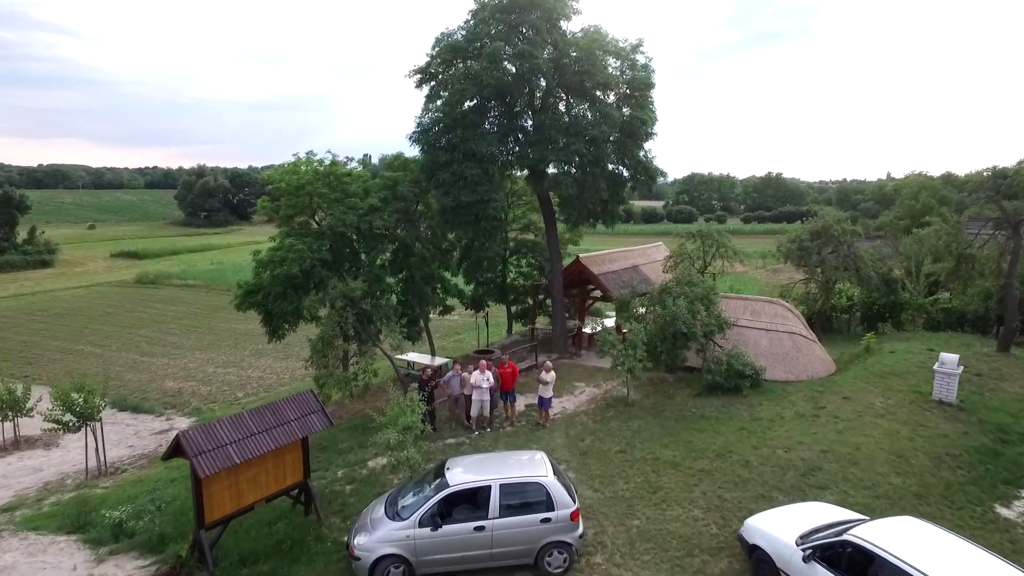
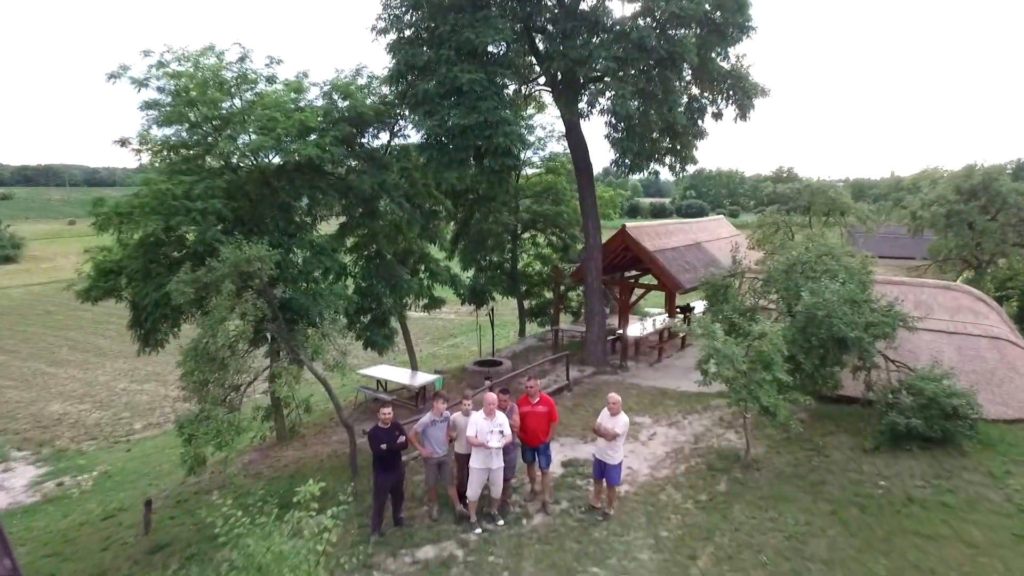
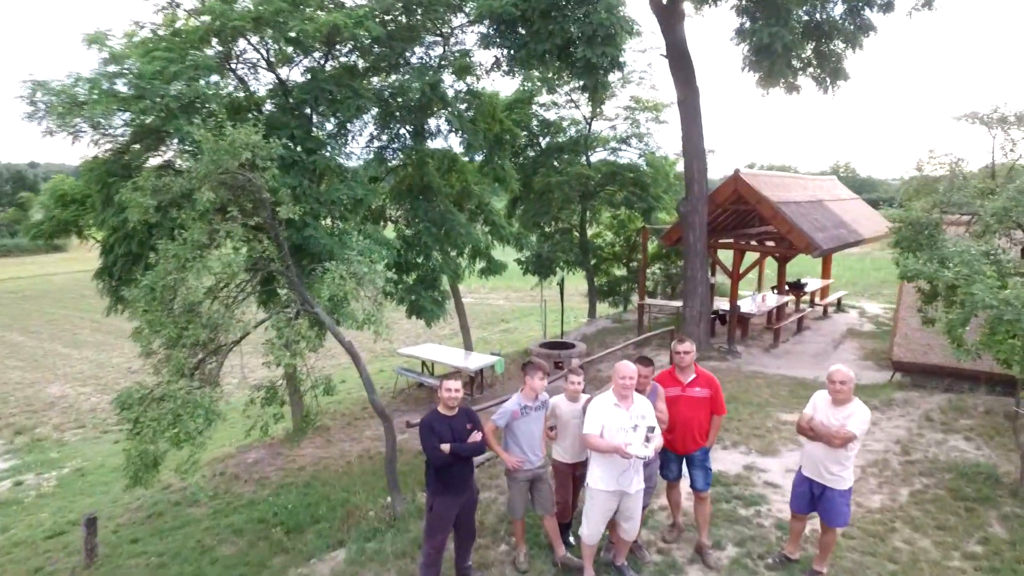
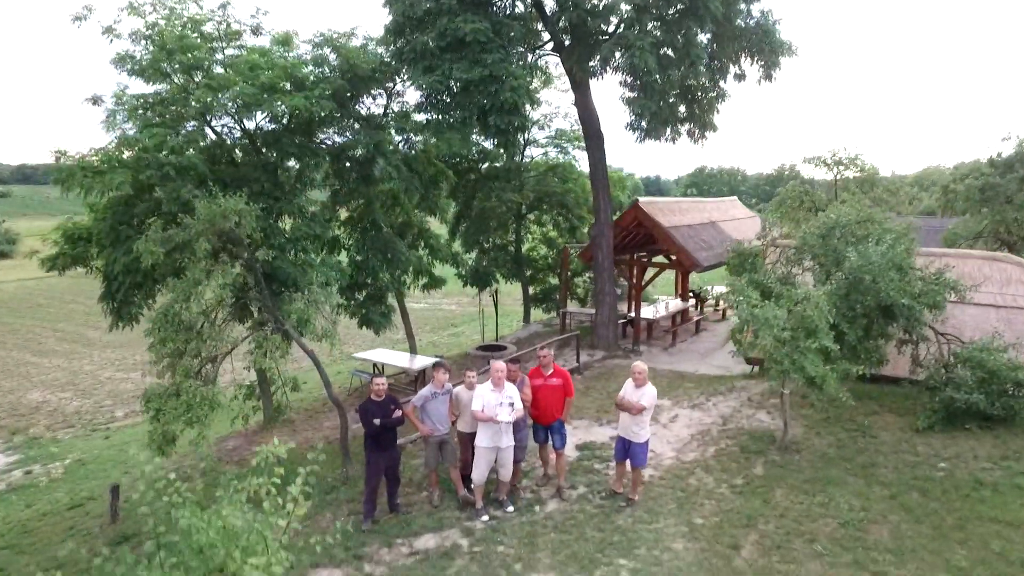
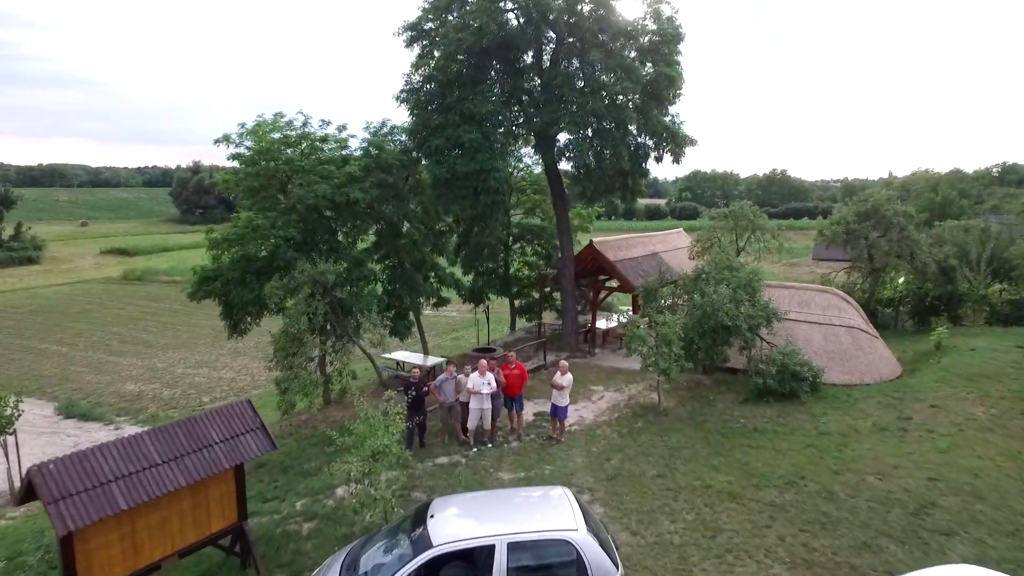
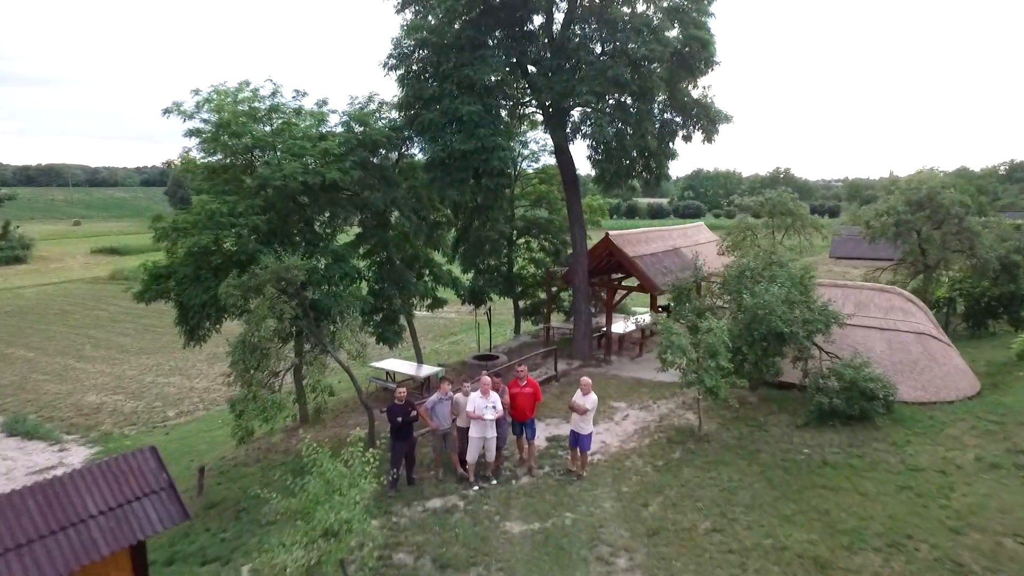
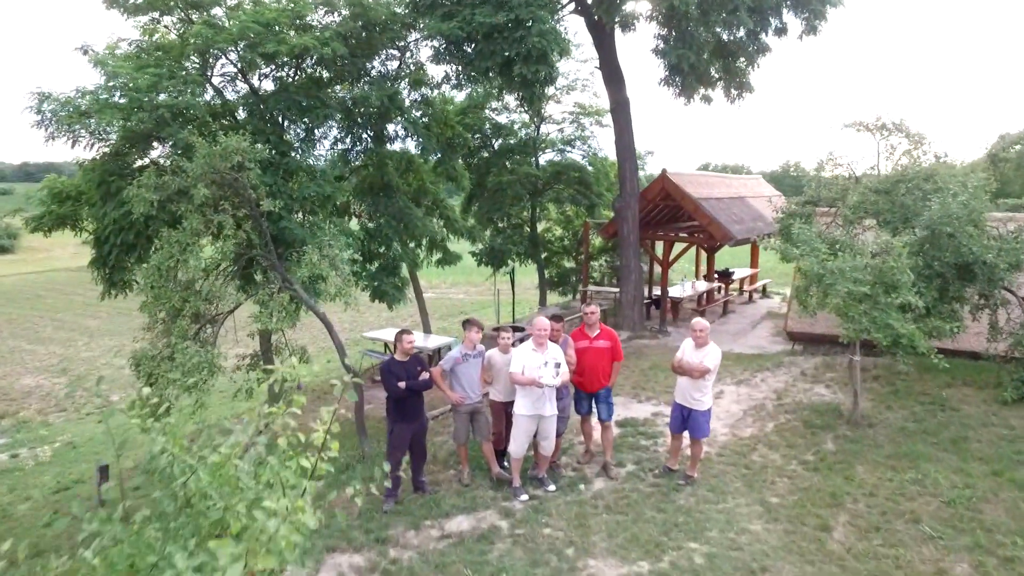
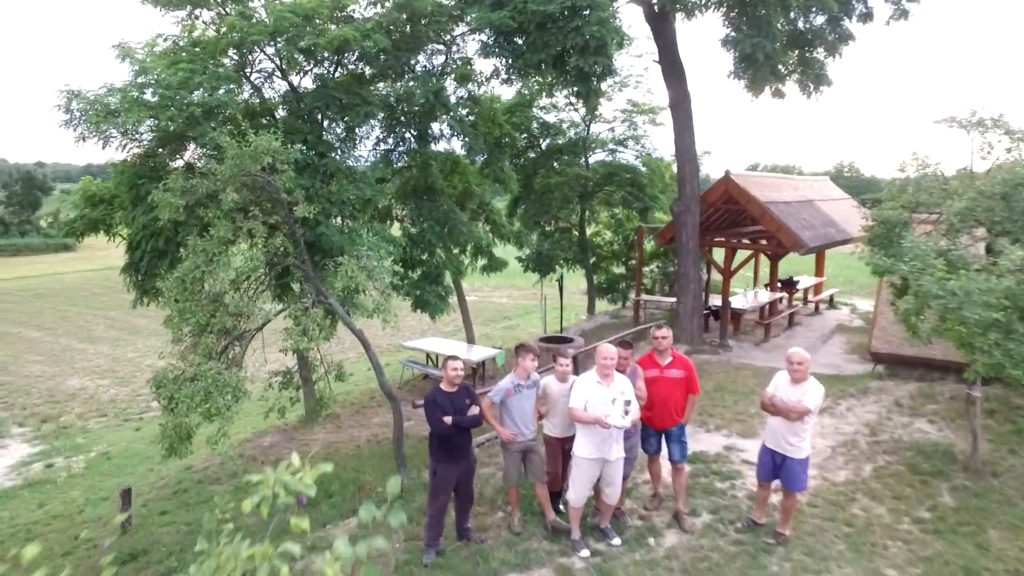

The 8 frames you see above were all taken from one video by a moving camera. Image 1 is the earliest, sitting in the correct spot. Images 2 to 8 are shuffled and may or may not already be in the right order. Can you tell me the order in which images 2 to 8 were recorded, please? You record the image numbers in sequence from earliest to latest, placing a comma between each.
5, 6, 2, 4, 7, 8, 3
